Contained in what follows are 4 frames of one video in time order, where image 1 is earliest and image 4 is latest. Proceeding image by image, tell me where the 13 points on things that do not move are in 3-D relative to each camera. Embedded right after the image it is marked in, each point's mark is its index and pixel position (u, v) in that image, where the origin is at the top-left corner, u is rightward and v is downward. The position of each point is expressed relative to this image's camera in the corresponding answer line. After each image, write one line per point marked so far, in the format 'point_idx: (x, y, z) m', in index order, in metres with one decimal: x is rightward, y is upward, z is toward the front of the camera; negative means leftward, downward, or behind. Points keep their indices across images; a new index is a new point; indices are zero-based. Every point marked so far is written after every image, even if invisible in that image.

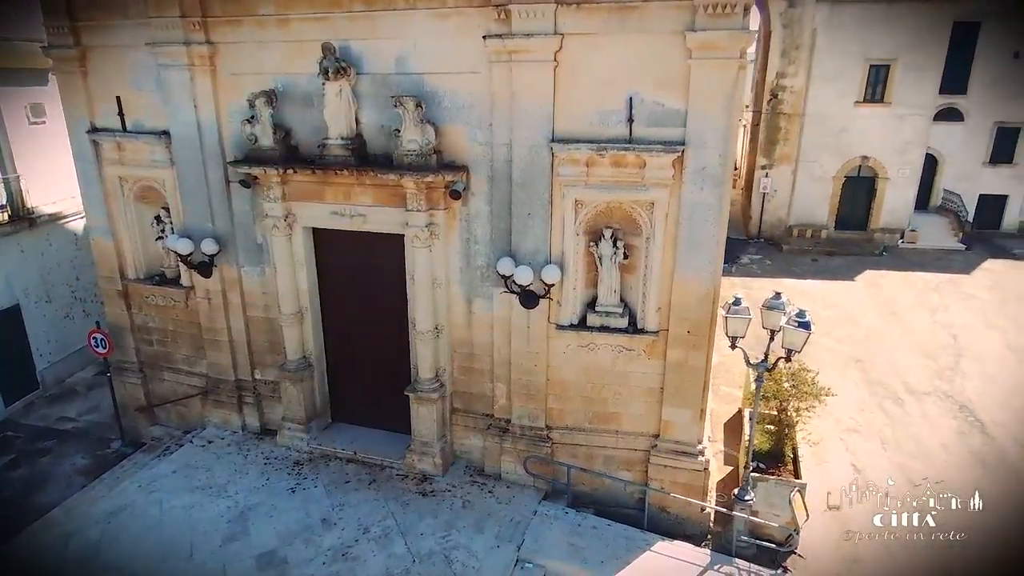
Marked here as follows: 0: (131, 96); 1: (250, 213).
0: (-5.1, +2.6, +9.1) m
1: (-3.5, +1.0, +9.1) m
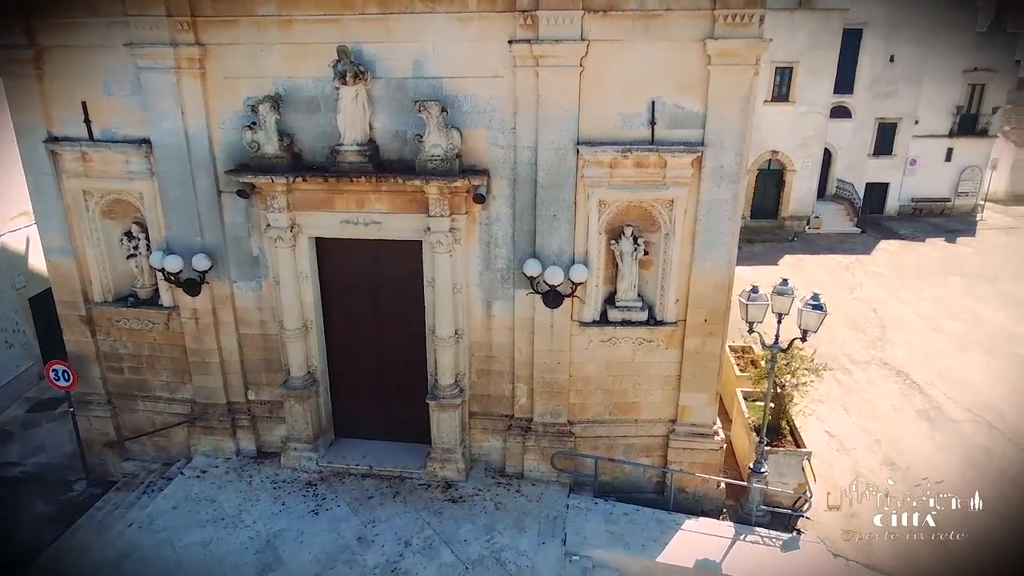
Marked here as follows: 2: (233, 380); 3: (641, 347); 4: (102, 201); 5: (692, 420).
0: (-5.1, +2.3, +8.3) m
1: (-3.4, +0.8, +8.6) m
2: (-3.8, -1.3, +9.3) m
3: (+1.6, -0.7, +8.6) m
4: (-5.3, +1.1, +8.8) m
5: (+2.3, -1.7, +8.8) m
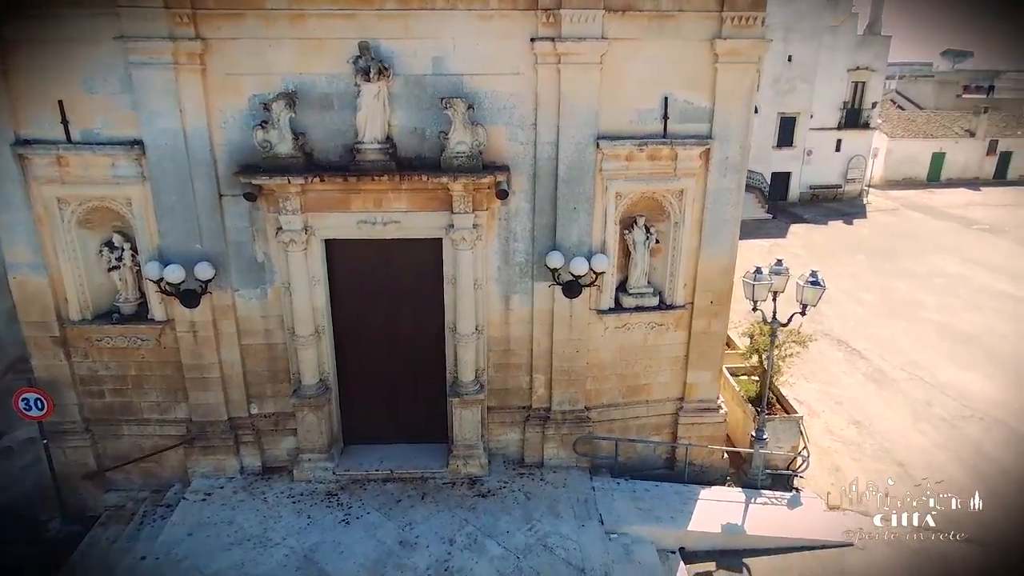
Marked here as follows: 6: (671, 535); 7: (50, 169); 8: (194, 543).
0: (-4.8, +2.1, +7.6) m
1: (-3.2, +0.7, +8.2) m
2: (-3.6, -1.4, +8.8) m
3: (+1.9, -0.6, +9.0) m
4: (-5.1, +0.9, +8.1) m
5: (+2.6, -1.5, +9.4) m
6: (+1.9, -3.0, +8.2) m
7: (-5.3, +1.4, +7.8) m
8: (-3.7, -2.9, +7.8) m
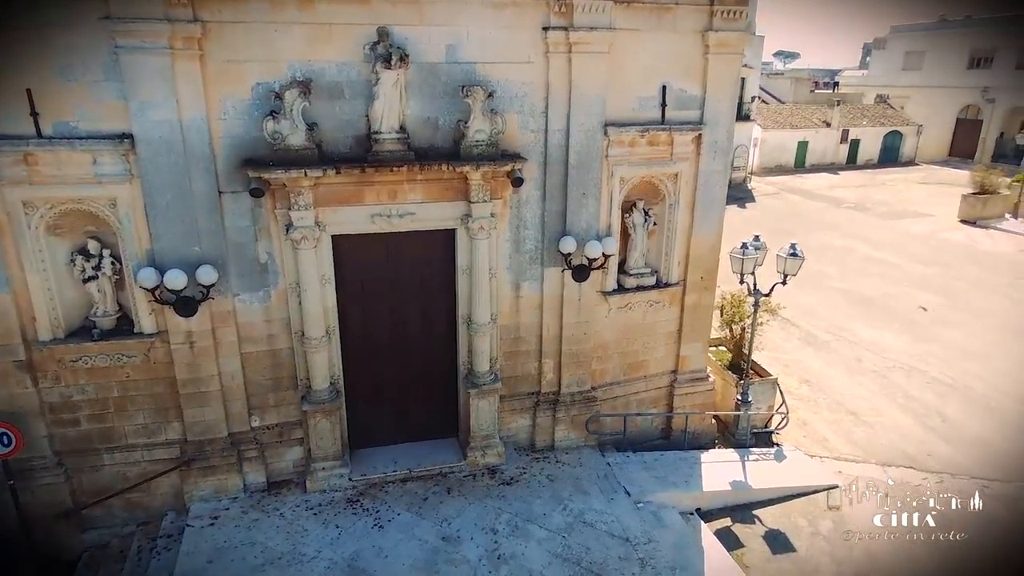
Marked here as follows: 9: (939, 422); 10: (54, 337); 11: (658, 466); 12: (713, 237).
0: (-4.5, +2.0, +6.7) m
1: (-2.9, +0.7, +7.6) m
2: (-3.3, -1.4, +8.1) m
3: (+1.9, -0.3, +9.4) m
4: (-4.8, +0.8, +7.1) m
5: (+2.6, -1.2, +9.9) m
6: (+2.3, -2.7, +8.7) m
7: (-5.0, +1.2, +6.8) m
8: (-3.1, -3.0, +7.2) m
9: (+6.9, -2.2, +11.0) m
10: (-5.1, -0.5, +7.5) m
11: (+2.0, -2.4, +9.2) m
12: (+2.8, +0.7, +9.4) m
